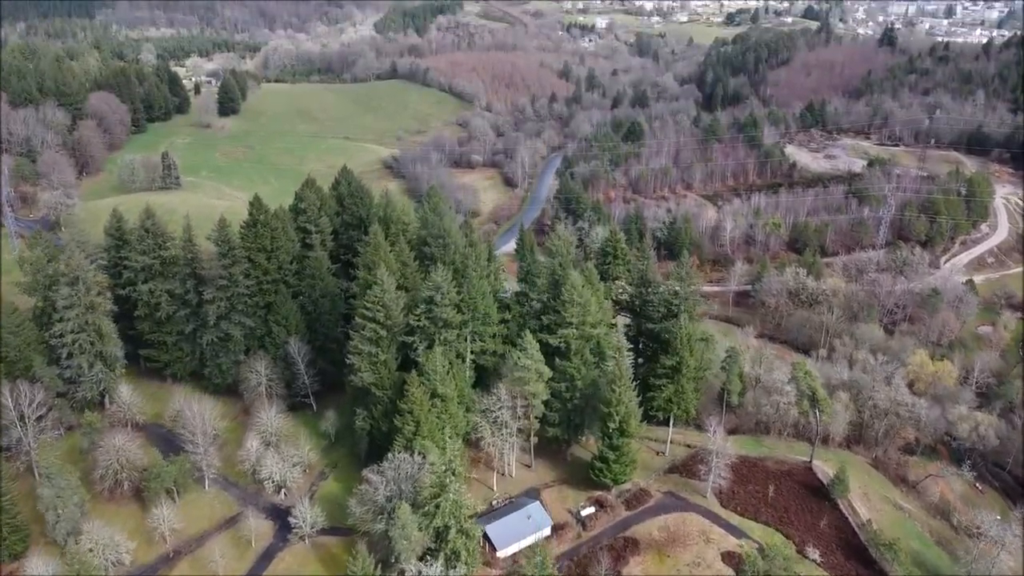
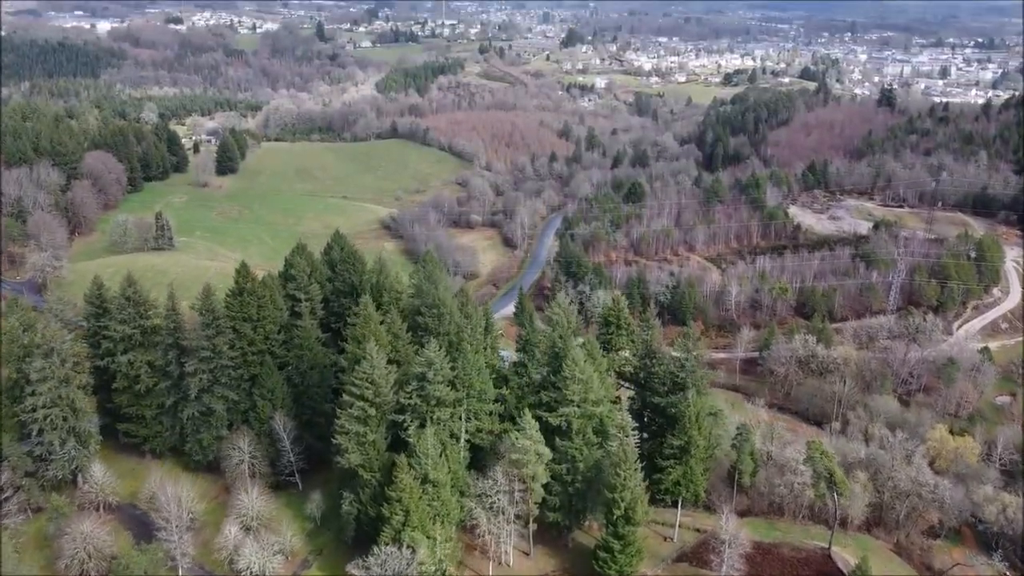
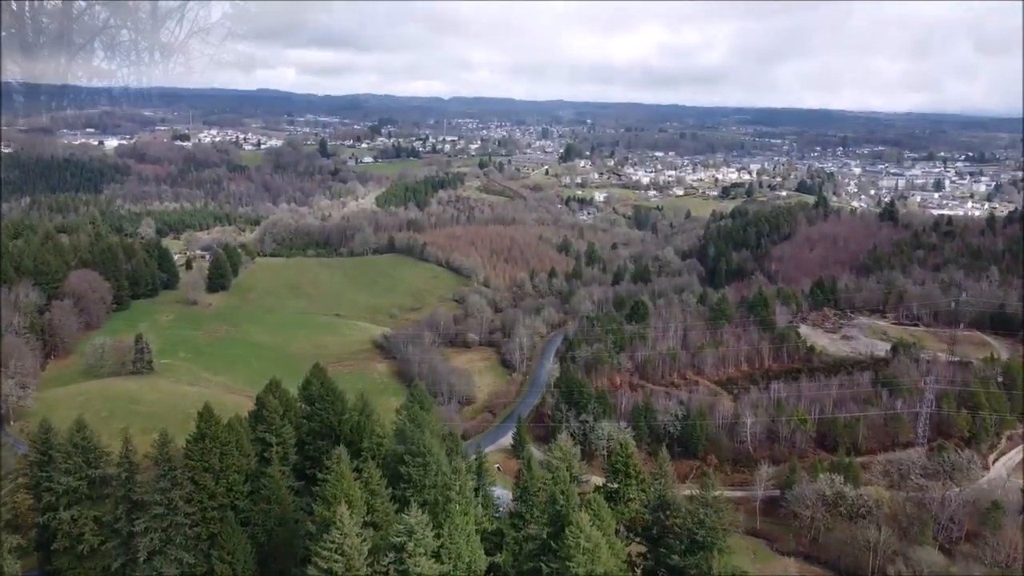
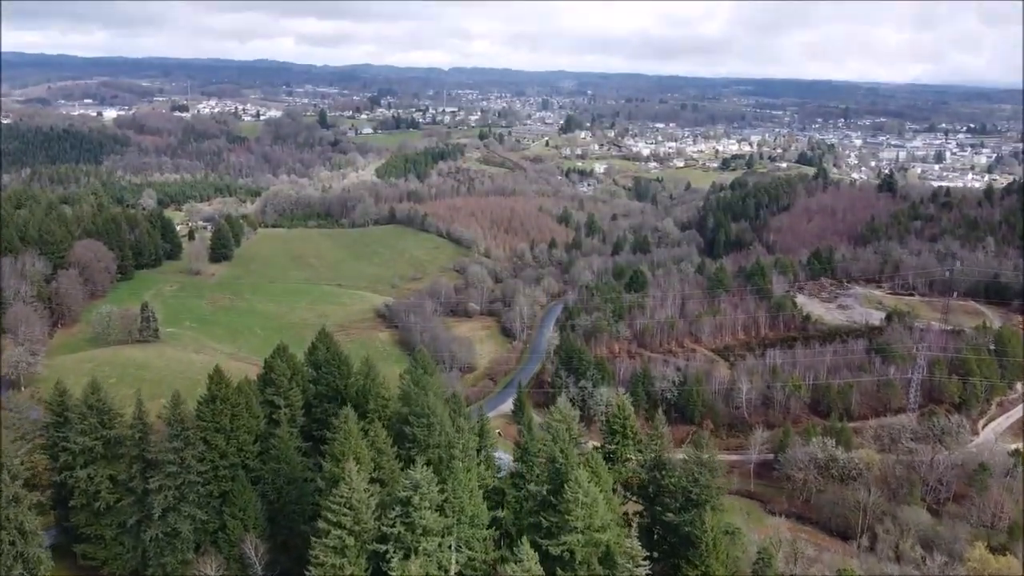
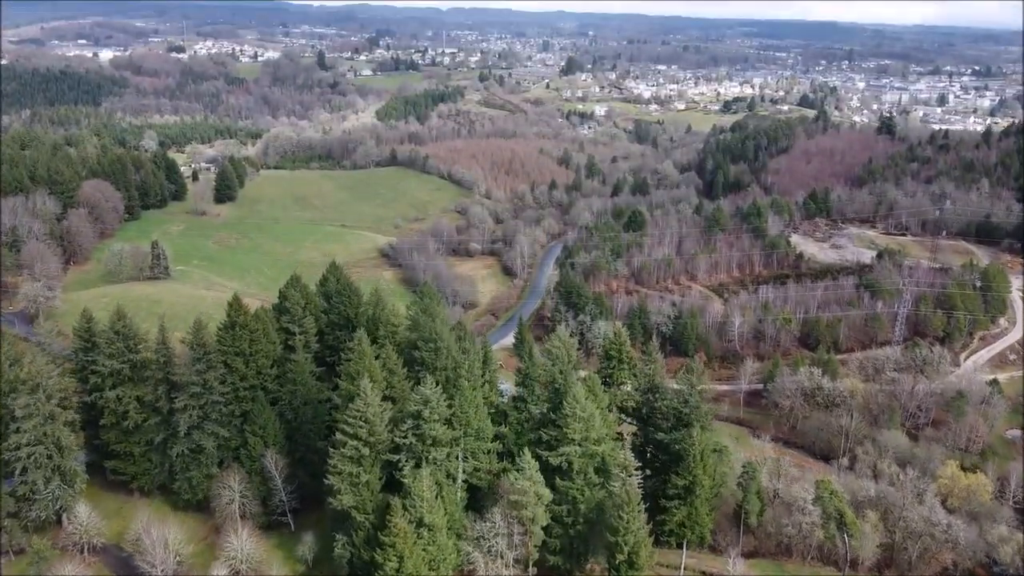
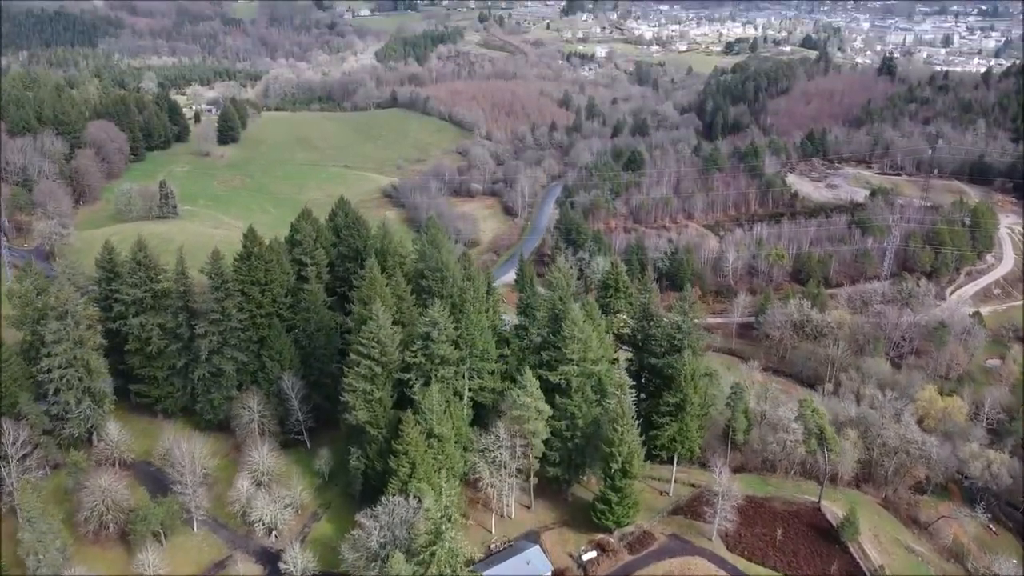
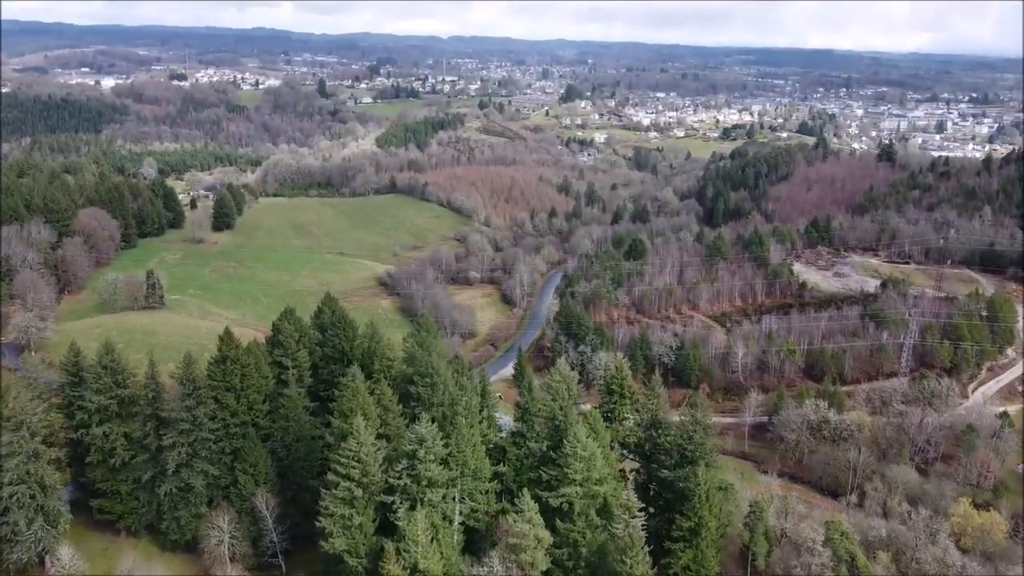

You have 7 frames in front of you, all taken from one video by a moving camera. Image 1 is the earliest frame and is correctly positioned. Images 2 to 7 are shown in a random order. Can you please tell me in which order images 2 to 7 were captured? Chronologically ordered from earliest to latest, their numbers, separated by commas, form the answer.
6, 2, 5, 7, 4, 3
